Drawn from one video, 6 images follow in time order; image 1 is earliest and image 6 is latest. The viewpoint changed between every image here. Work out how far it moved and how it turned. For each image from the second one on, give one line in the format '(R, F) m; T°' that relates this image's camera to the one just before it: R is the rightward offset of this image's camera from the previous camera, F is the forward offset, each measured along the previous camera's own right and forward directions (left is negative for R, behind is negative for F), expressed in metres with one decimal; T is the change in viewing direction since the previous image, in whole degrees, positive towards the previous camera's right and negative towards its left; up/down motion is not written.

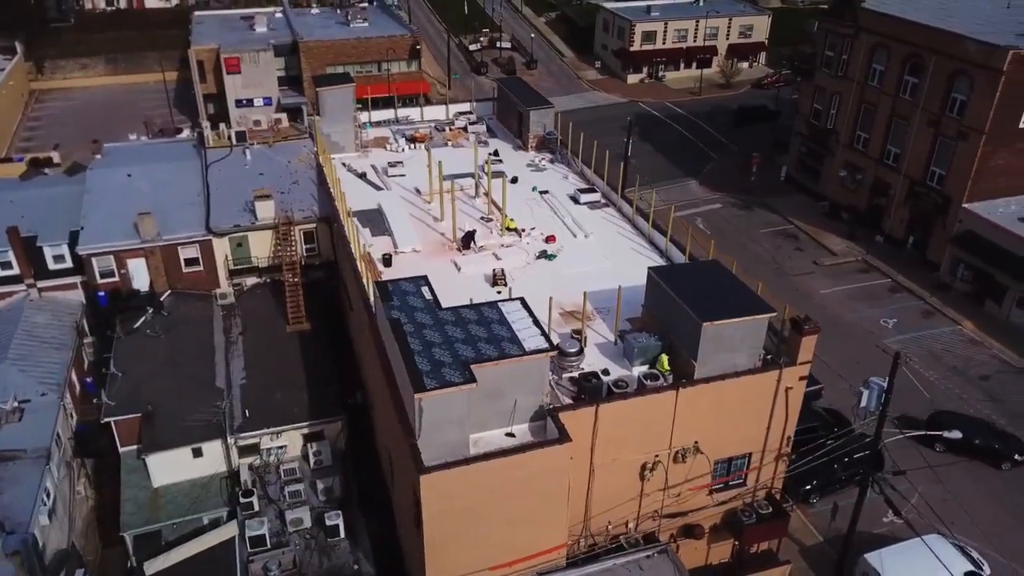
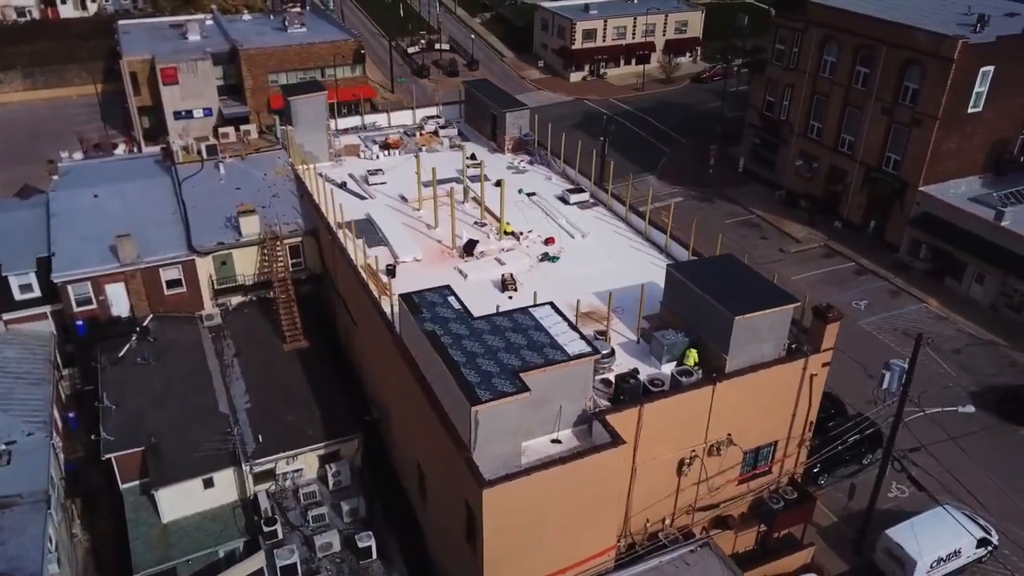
(-3.2, +0.4) m; +5°
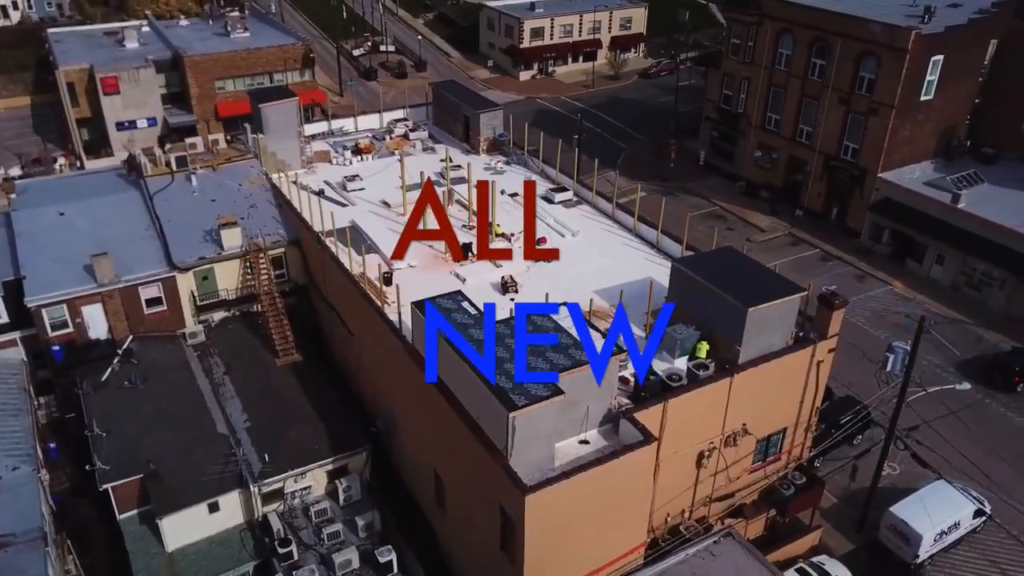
(-2.4, +0.3) m; +5°
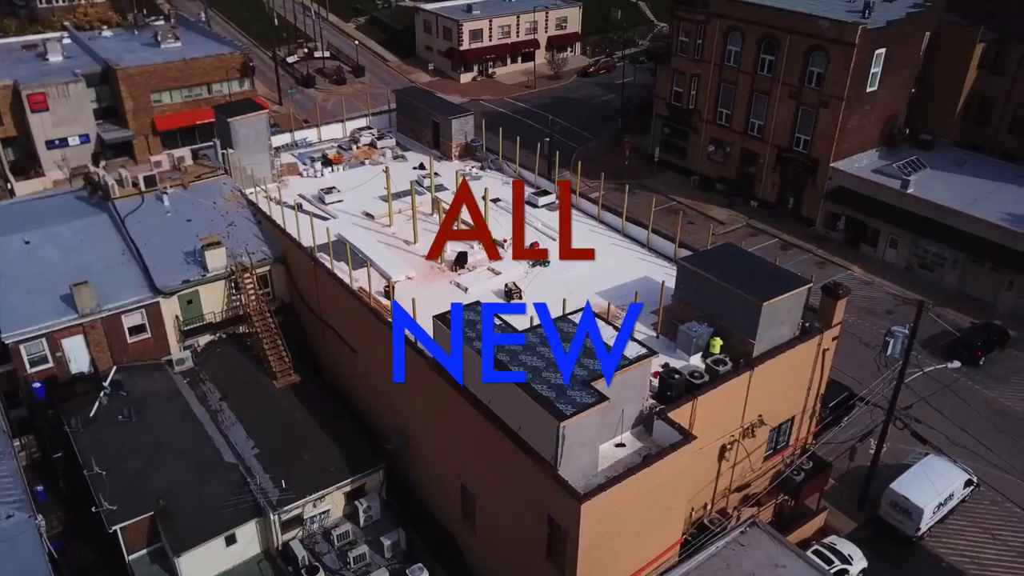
(-2.9, +0.2) m; +5°
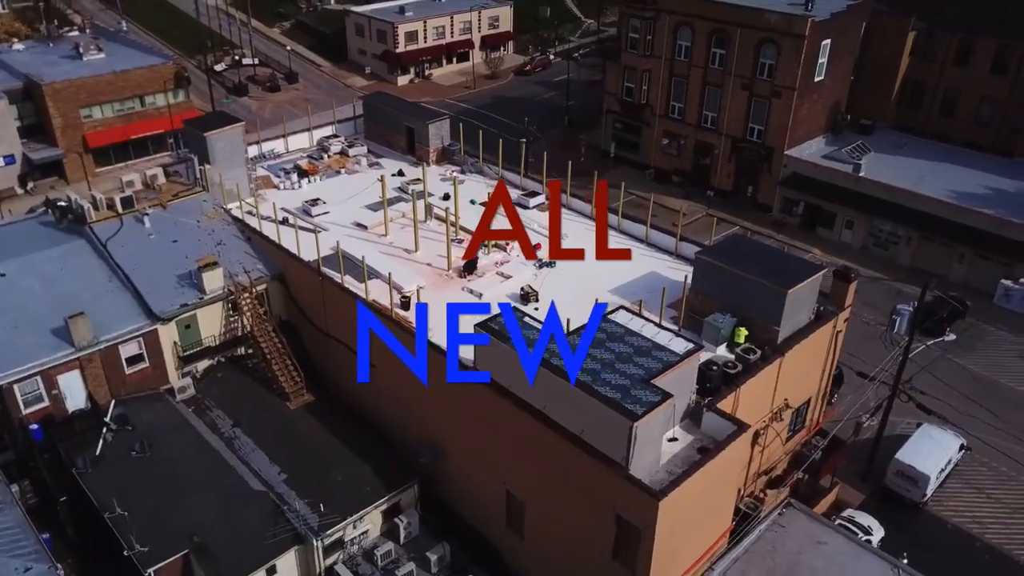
(-3.7, +0.3) m; +6°
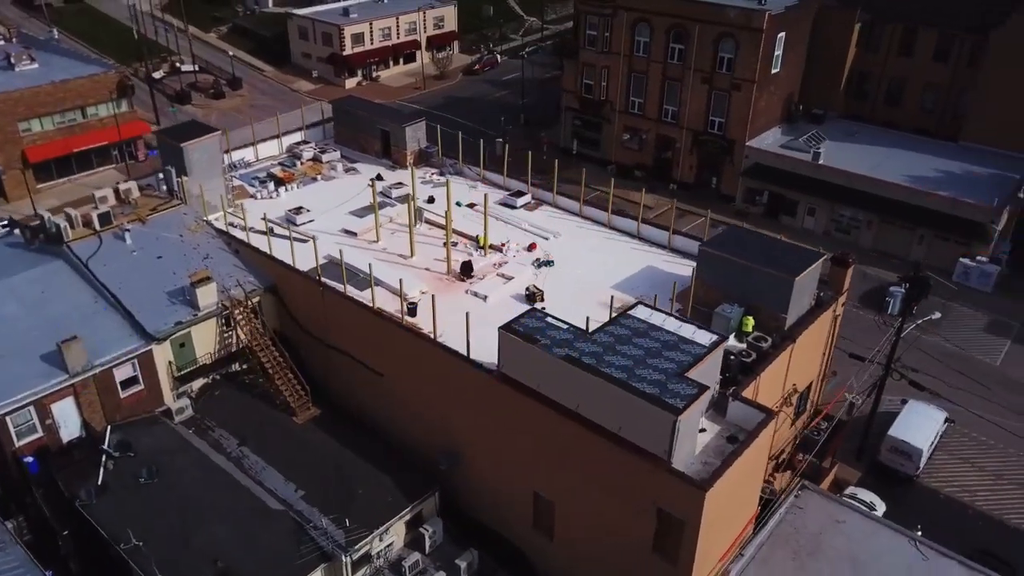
(-2.6, +0.2) m; +5°
